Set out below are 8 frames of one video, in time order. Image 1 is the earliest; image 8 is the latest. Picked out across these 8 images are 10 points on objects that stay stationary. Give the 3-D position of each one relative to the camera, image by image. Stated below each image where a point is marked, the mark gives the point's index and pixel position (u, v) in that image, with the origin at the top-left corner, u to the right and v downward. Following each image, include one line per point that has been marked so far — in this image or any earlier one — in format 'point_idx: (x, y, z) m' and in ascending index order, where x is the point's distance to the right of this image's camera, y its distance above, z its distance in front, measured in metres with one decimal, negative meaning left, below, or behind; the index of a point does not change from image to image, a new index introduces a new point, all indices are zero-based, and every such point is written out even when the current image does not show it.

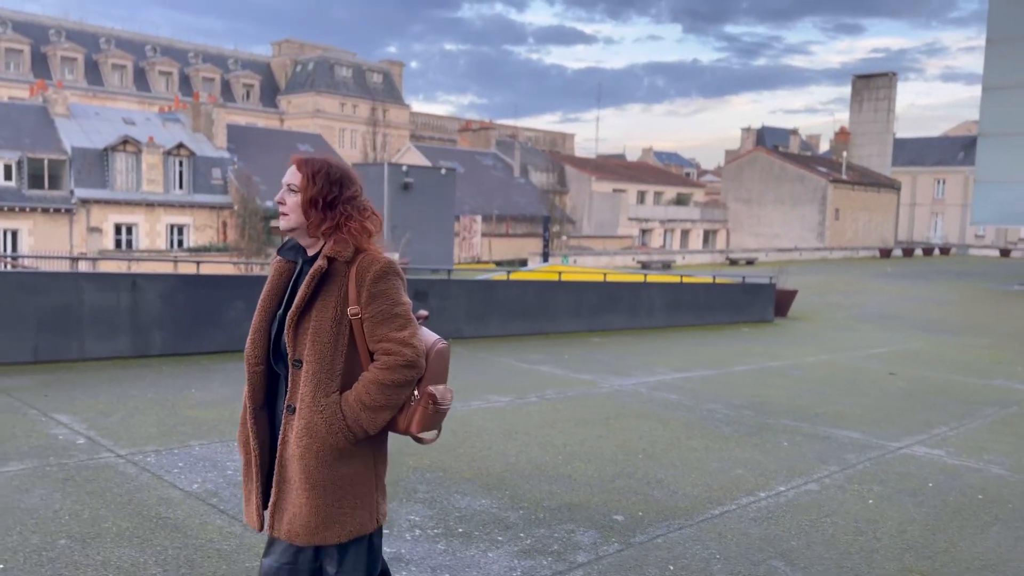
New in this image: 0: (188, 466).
0: (-1.8, -1.0, +4.6) m
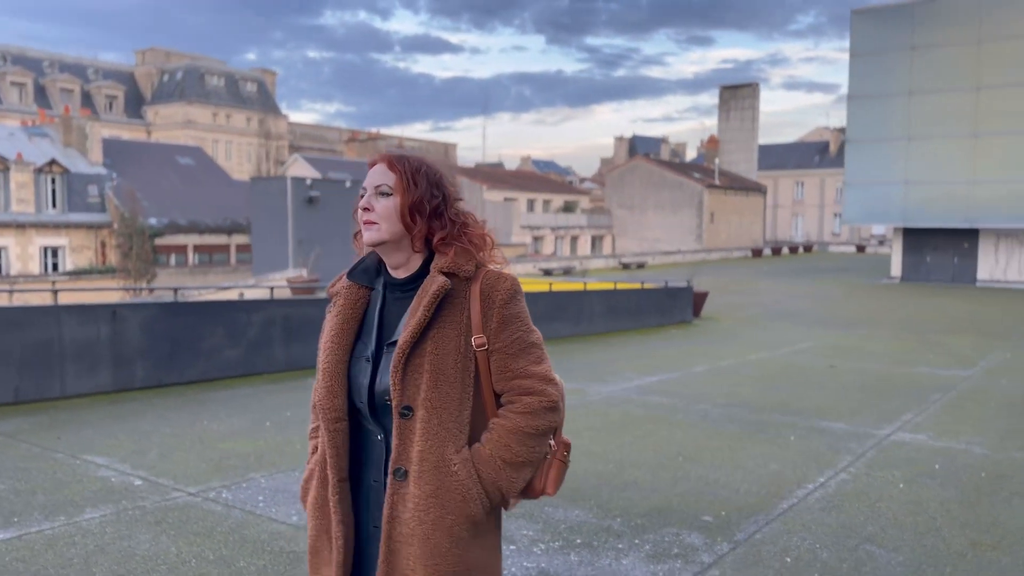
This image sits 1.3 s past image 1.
0: (-1.3, -1.1, +4.6) m
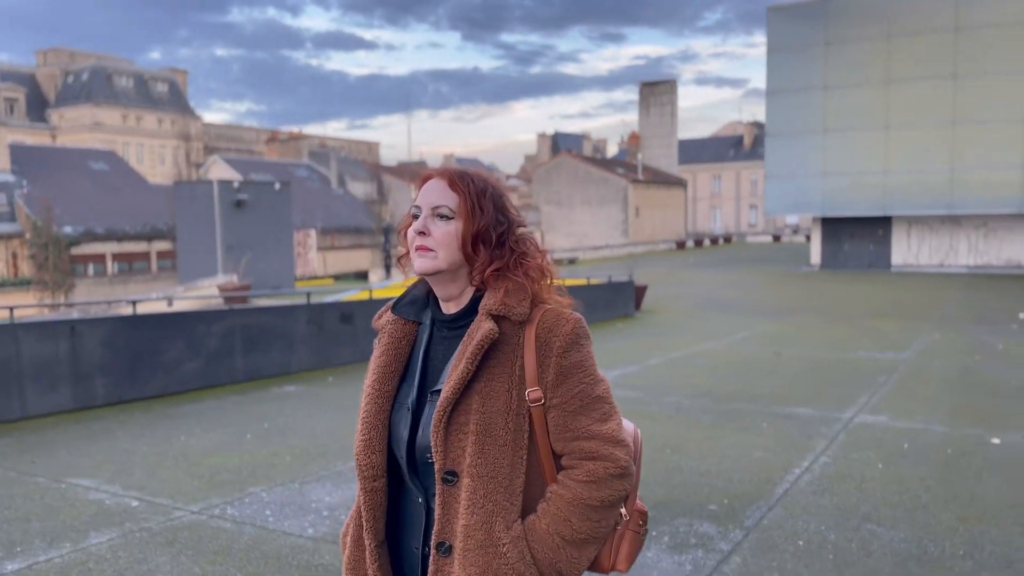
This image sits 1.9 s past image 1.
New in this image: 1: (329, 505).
0: (-1.2, -1.2, +4.5) m
1: (-1.0, -1.2, +4.7) m
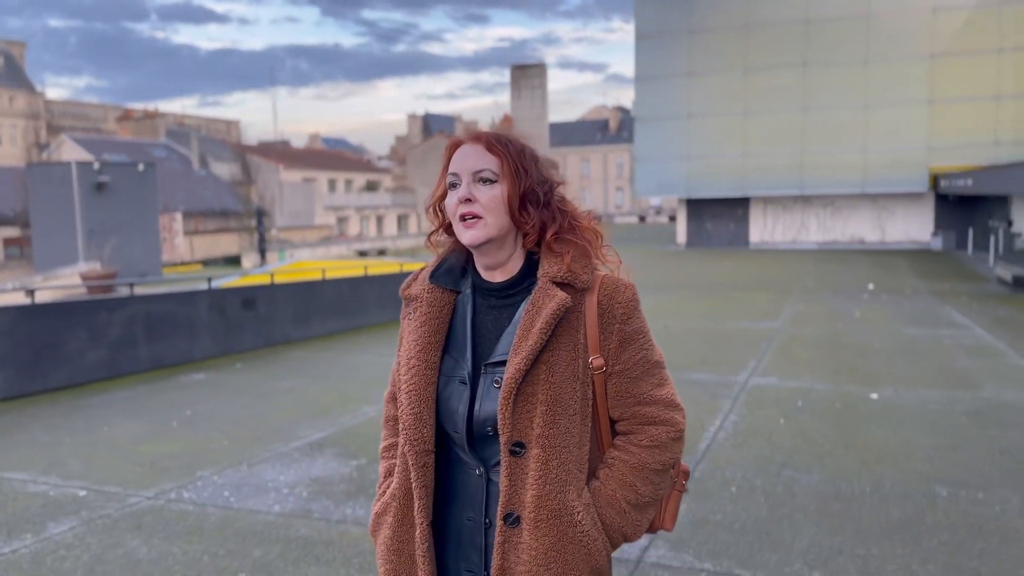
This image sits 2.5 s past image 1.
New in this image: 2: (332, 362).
0: (-1.5, -1.1, +4.6) m
1: (-1.3, -1.1, +4.7) m
2: (-2.0, -0.8, +9.3) m
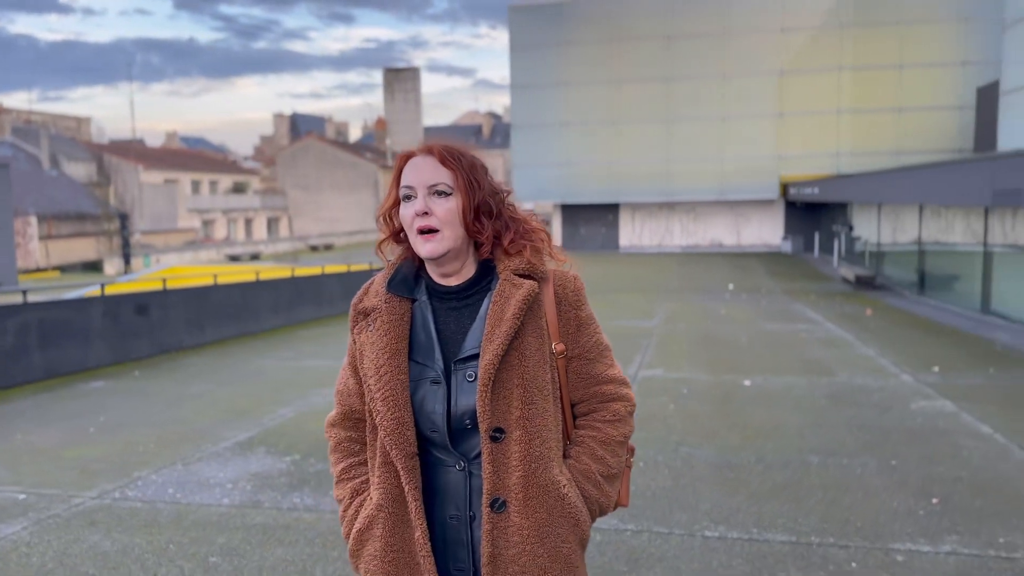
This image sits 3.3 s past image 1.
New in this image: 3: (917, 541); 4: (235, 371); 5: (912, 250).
0: (-1.9, -1.1, +4.7) m
1: (-1.7, -1.1, +5.0) m
2: (-3.1, -0.9, +9.3) m
3: (+1.8, -1.1, +3.8) m
4: (-3.0, -0.9, +9.0) m
5: (+7.9, +0.7, +16.7) m
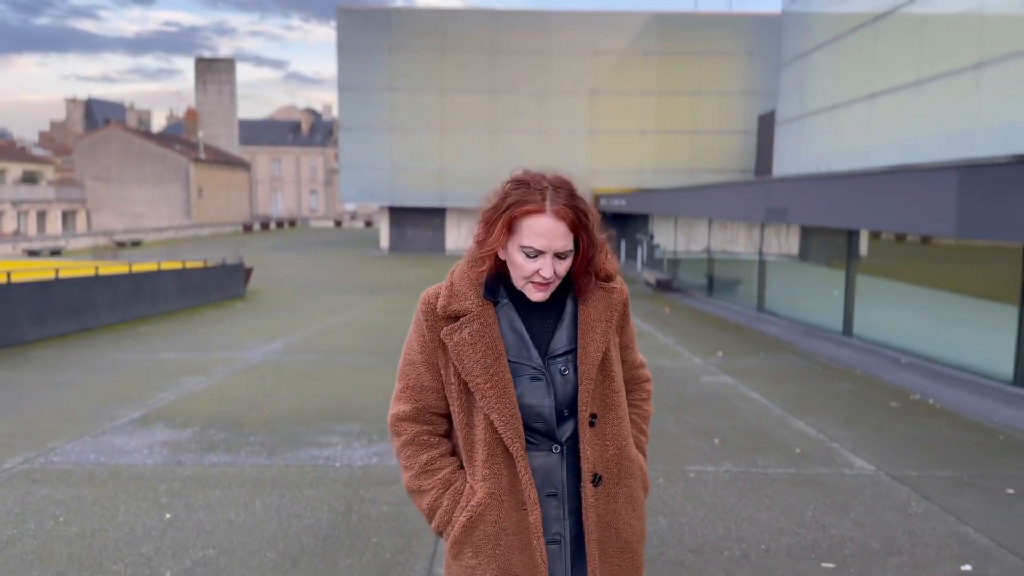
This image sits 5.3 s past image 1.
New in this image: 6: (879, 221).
0: (-2.6, -1.1, +5.4) m
1: (-2.5, -1.1, +5.6) m
2: (-4.8, -0.8, +9.5) m
3: (+1.2, -1.1, +5.2) m
4: (-4.6, -0.8, +9.3) m
5: (+4.3, +0.7, +19.1) m
6: (+3.7, +0.7, +8.6) m
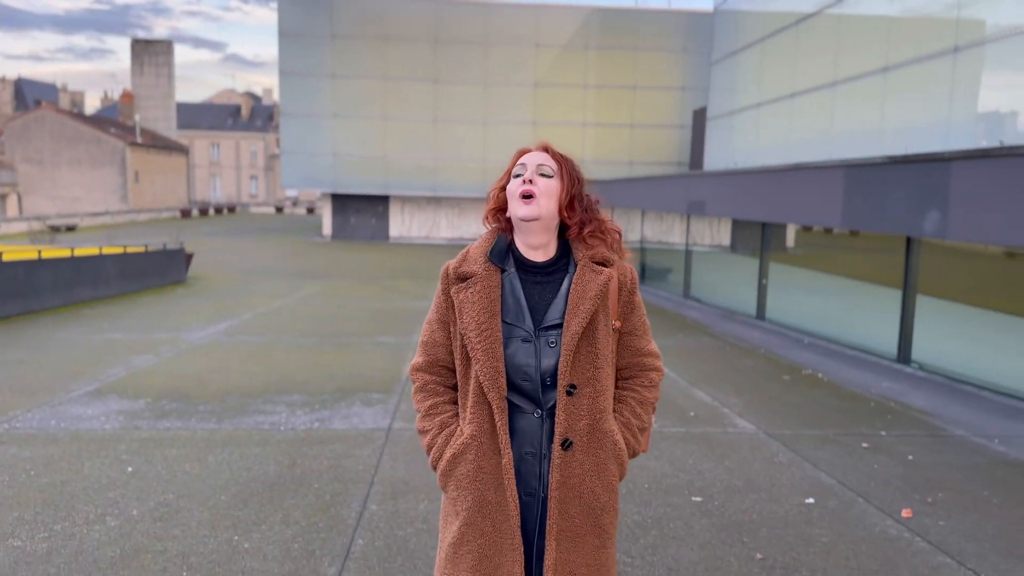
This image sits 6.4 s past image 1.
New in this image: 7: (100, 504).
0: (-3.1, -0.9, +5.8) m
1: (-3.0, -0.9, +6.1) m
2: (-5.6, -0.6, +9.8) m
3: (+0.7, -1.0, +5.9) m
4: (-5.4, -0.6, +9.6) m
5: (+2.9, +1.0, +20.0) m
6: (+3.0, +0.8, +9.5) m
7: (-2.1, -1.1, +4.2) m
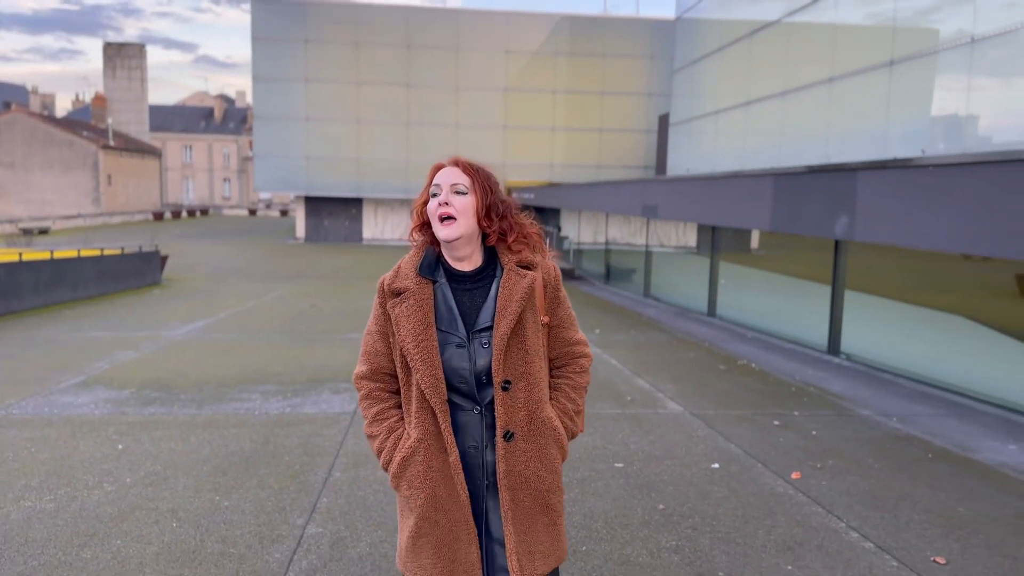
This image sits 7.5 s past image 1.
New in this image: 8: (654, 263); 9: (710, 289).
0: (-3.5, -0.9, +6.4) m
1: (-3.4, -0.9, +6.7) m
2: (-6.1, -0.6, +10.3) m
3: (+0.3, -0.9, +6.6) m
4: (-5.8, -0.6, +10.1) m
5: (+2.1, +1.0, +20.7) m
6: (+2.5, +0.8, +10.2) m
7: (-2.4, -1.1, +4.8) m
8: (+2.8, +0.5, +16.7) m
9: (+3.2, 0.0, +13.6) m
